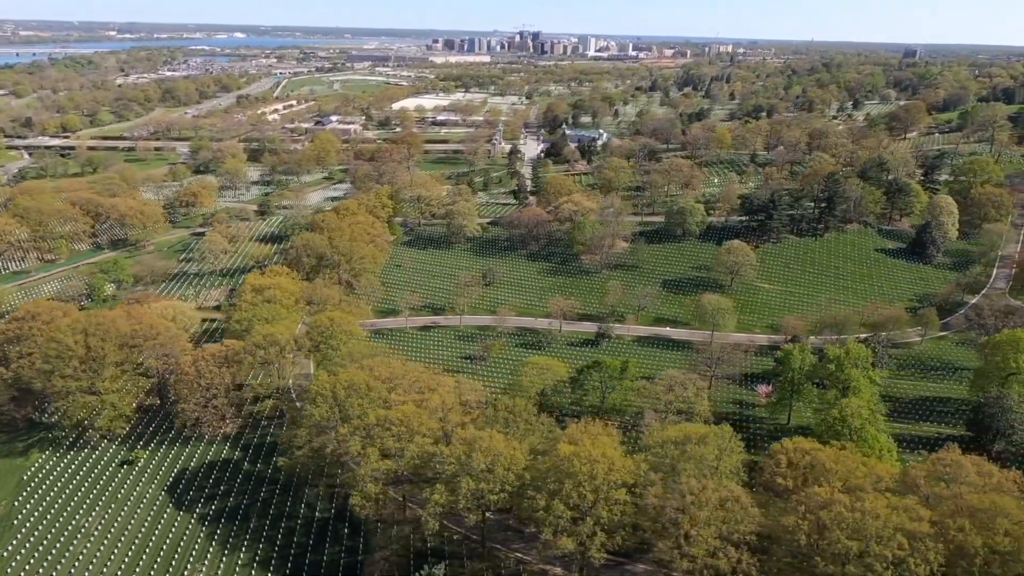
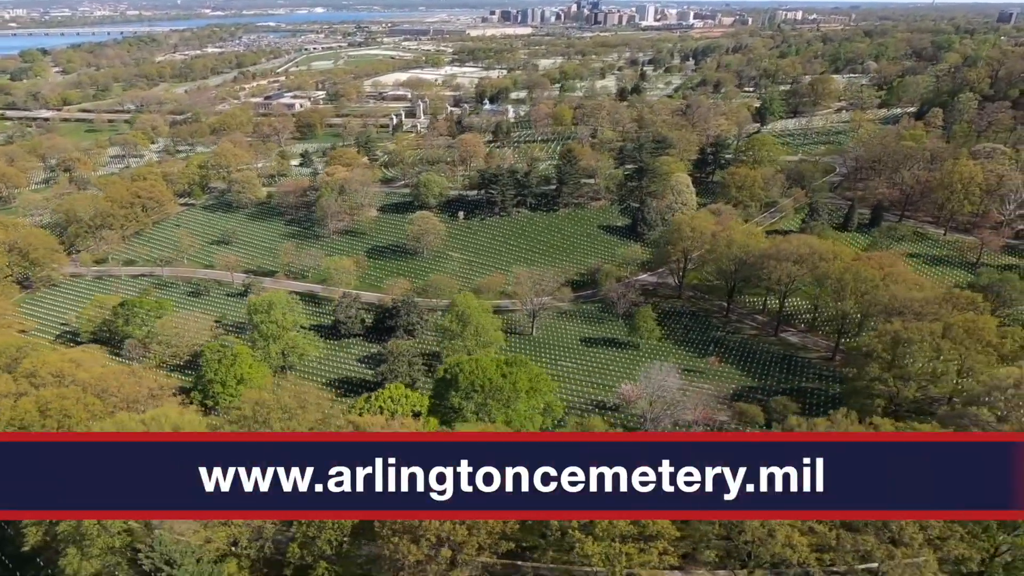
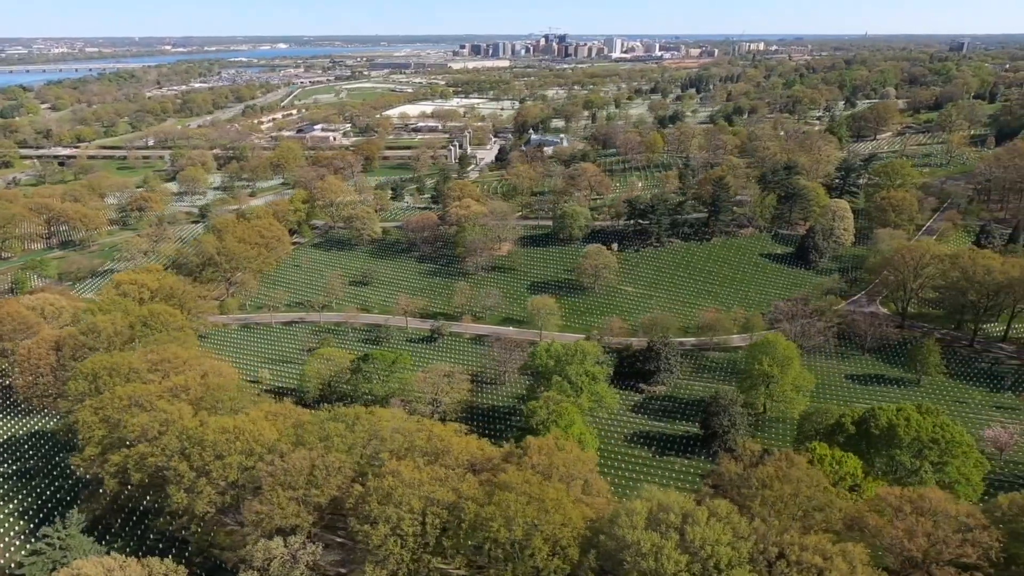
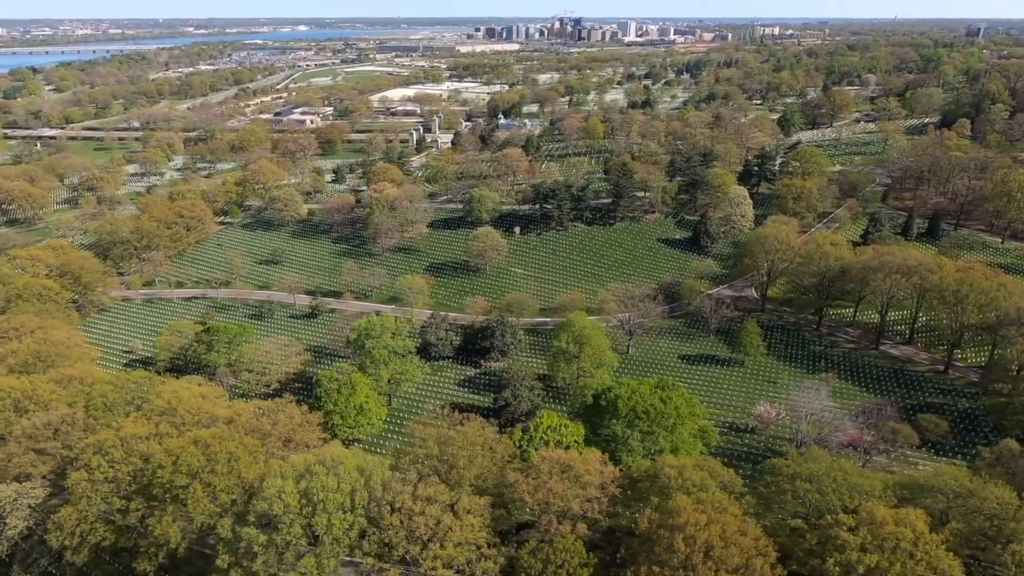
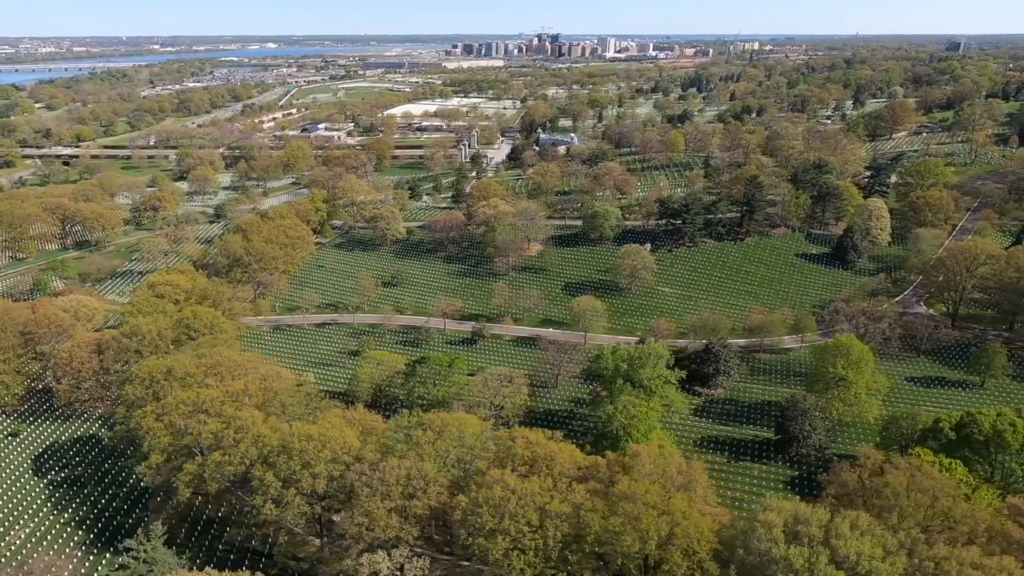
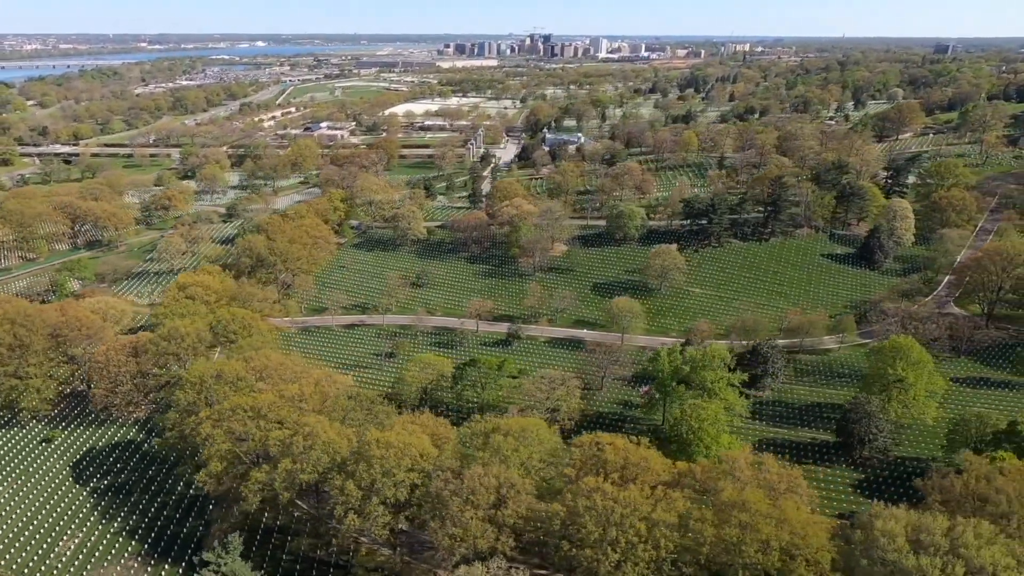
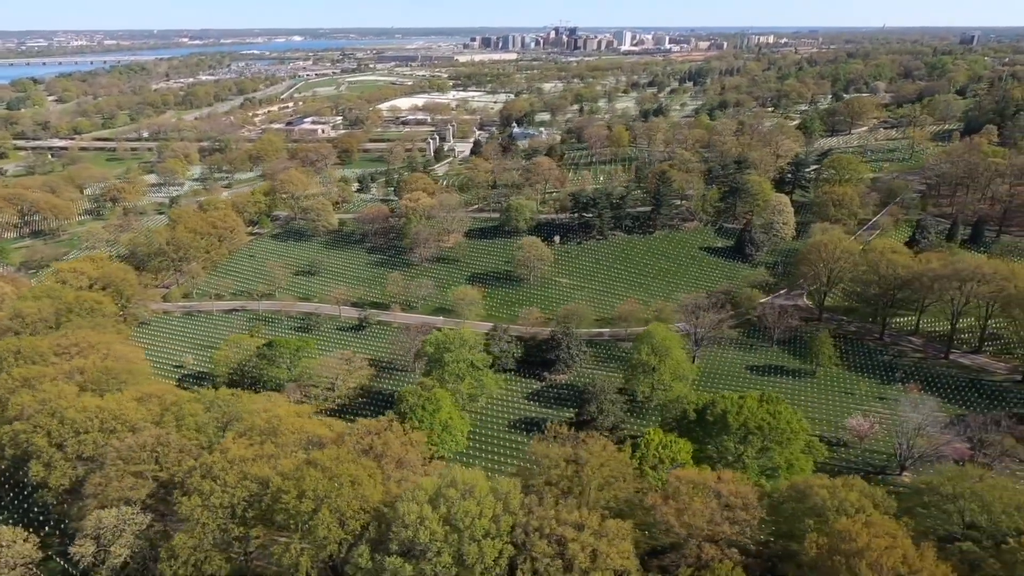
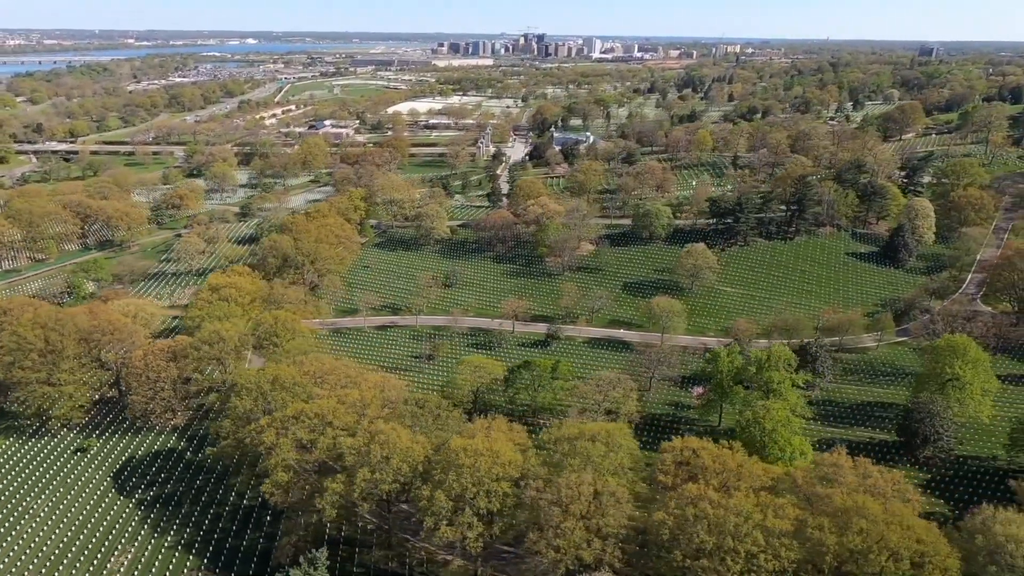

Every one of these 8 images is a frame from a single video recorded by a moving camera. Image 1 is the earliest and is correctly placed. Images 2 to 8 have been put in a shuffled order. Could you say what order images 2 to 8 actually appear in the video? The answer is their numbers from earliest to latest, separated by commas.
8, 6, 5, 3, 7, 4, 2
